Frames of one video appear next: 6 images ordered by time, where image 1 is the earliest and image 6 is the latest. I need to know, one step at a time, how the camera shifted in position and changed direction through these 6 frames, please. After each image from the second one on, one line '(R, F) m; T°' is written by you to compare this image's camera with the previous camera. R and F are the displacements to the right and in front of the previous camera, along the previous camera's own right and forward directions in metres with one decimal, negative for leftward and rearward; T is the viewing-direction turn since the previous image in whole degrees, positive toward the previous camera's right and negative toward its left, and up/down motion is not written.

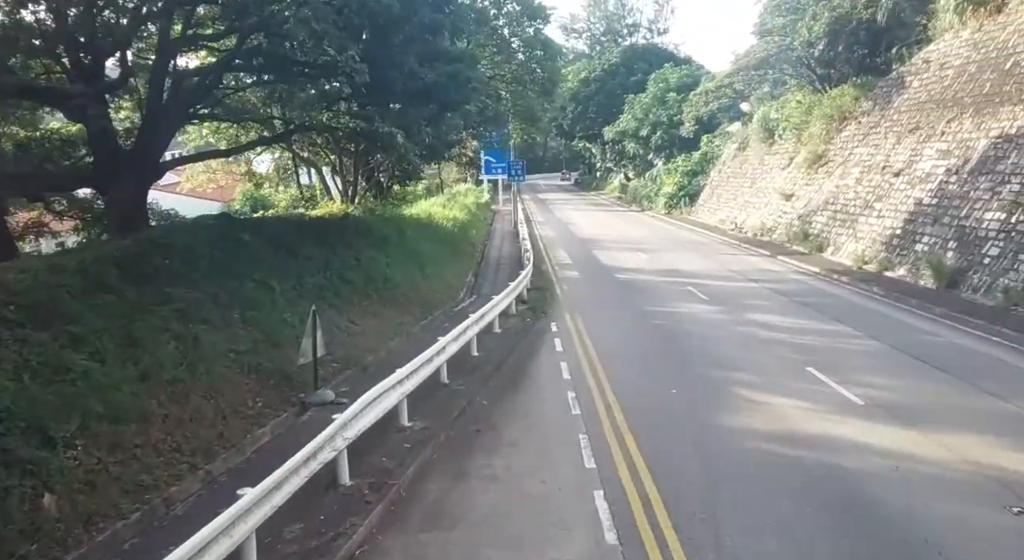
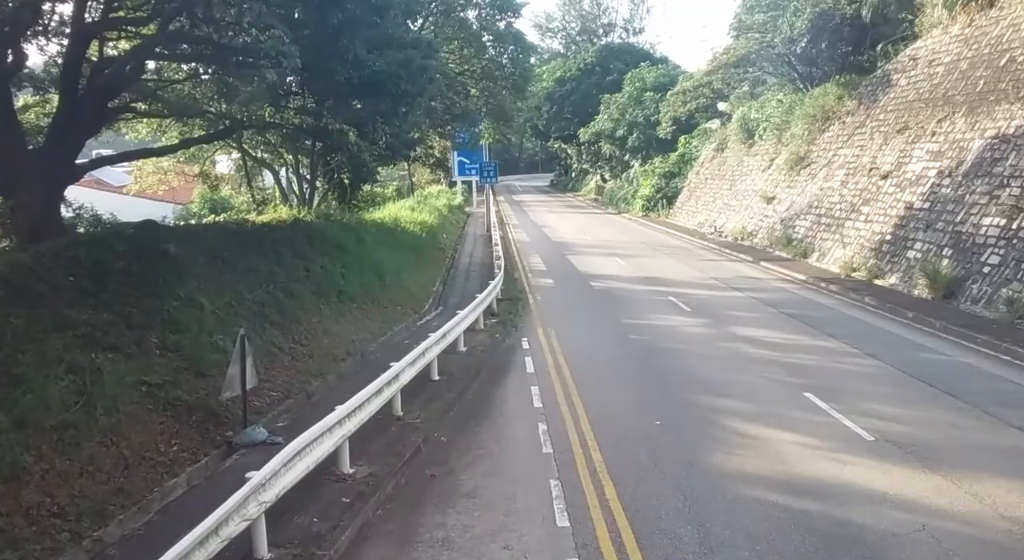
(+0.2, +1.4) m; +2°
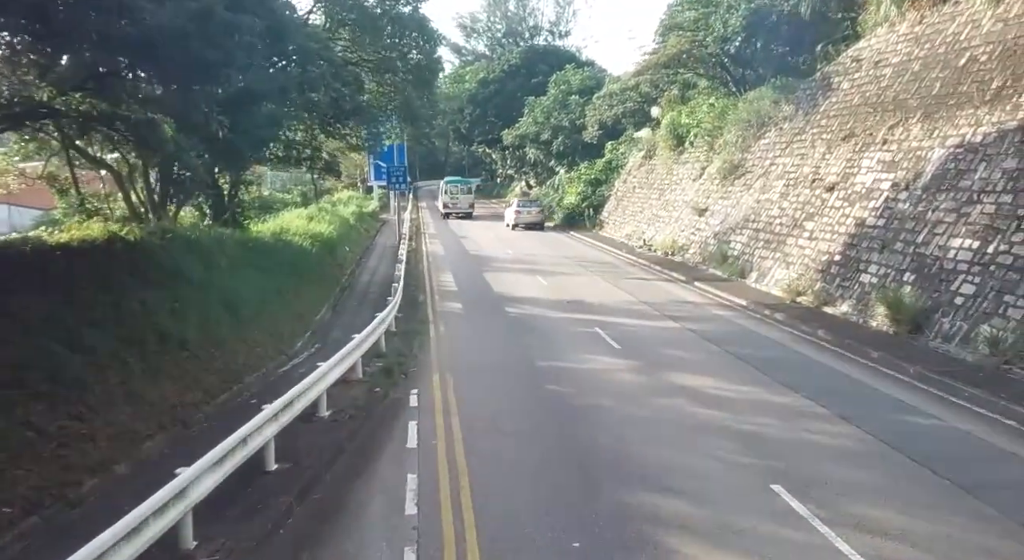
(+0.7, +3.1) m; +5°
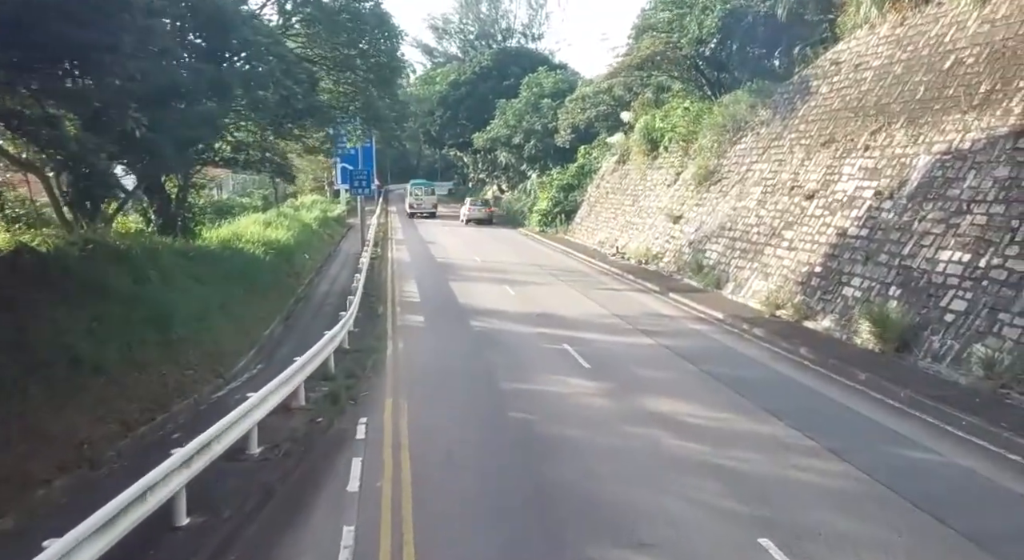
(+0.2, +1.1) m; +2°
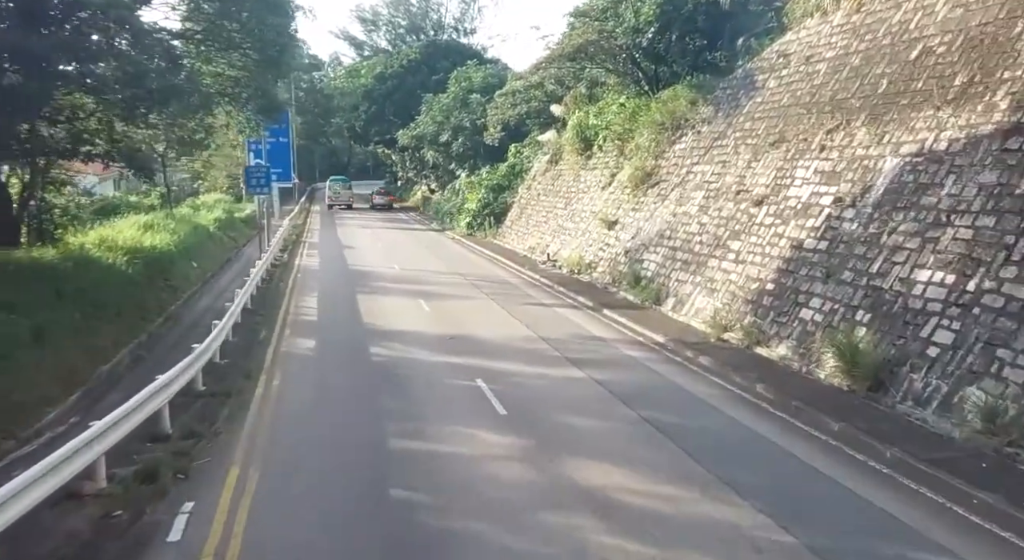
(+0.6, +2.7) m; +4°
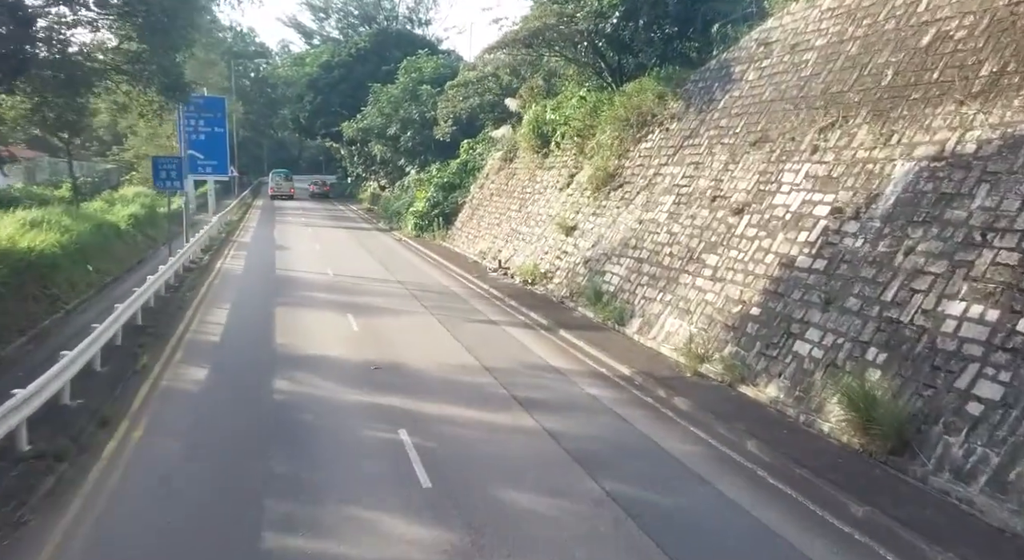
(+0.3, +2.6) m; +3°
